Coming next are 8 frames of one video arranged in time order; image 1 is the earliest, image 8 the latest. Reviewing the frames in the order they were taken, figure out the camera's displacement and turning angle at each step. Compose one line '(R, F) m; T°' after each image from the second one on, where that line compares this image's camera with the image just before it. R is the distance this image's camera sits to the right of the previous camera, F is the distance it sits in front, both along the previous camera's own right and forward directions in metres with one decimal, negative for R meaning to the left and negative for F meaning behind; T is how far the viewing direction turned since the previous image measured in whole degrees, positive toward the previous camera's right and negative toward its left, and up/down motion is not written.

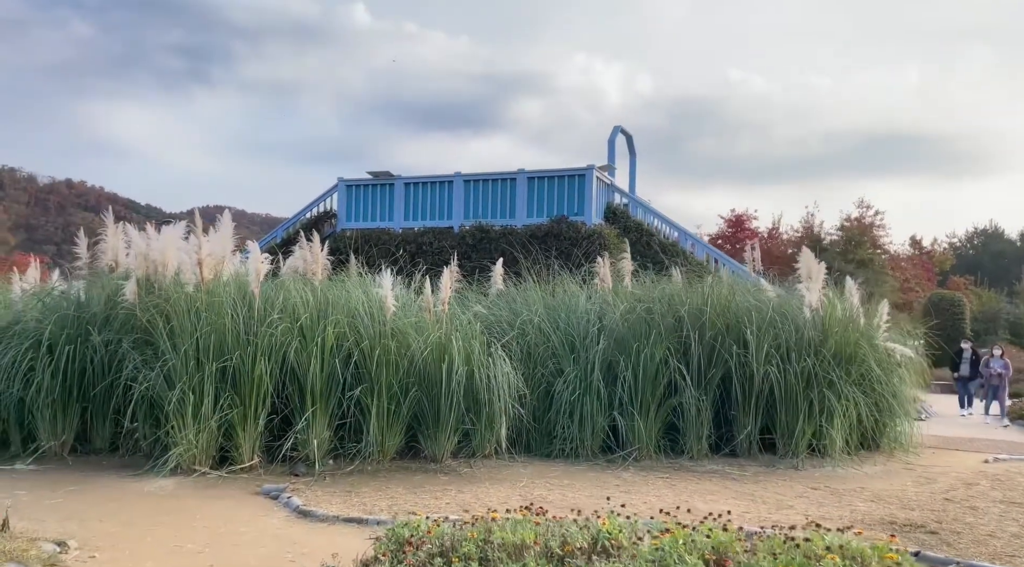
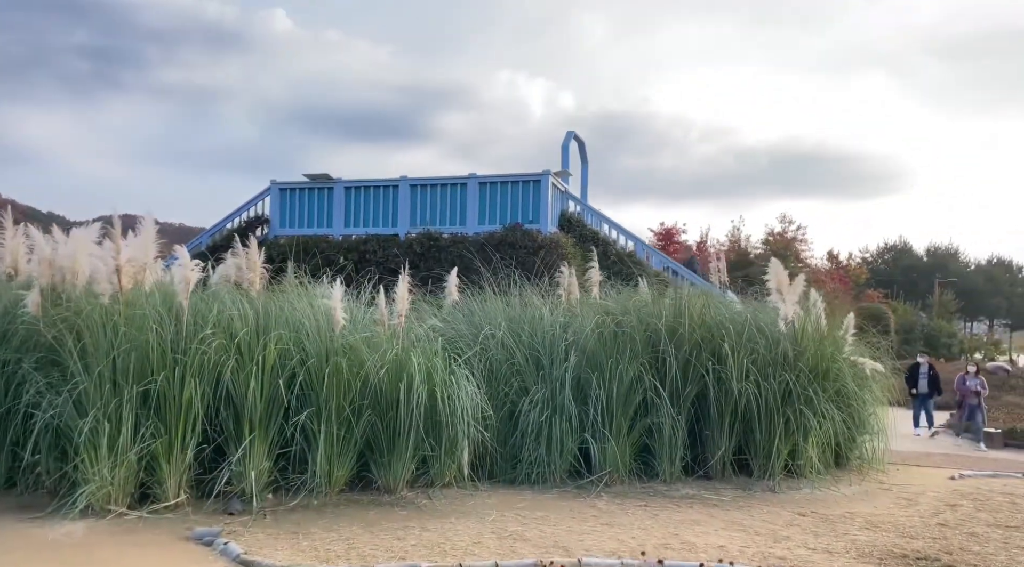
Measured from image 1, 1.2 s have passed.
(-0.3, +0.6) m; +5°
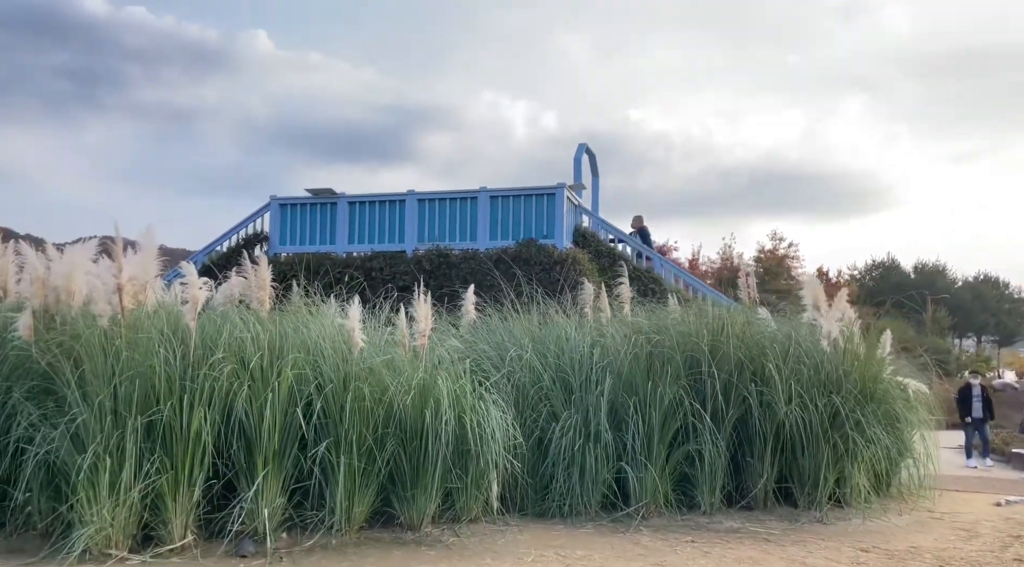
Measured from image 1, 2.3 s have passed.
(-0.3, +0.4) m; +1°
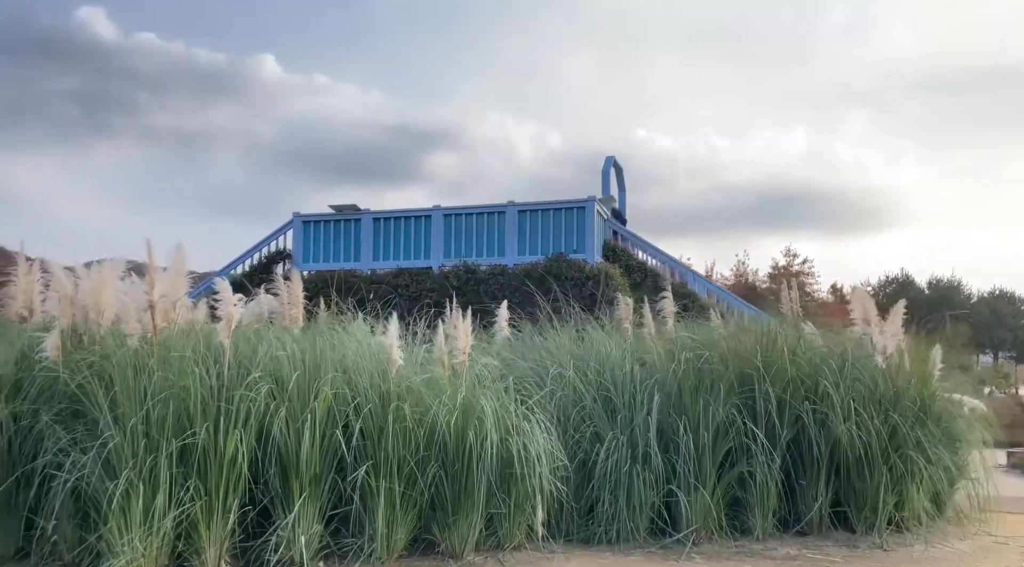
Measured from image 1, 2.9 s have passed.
(-0.2, +0.2) m; -1°
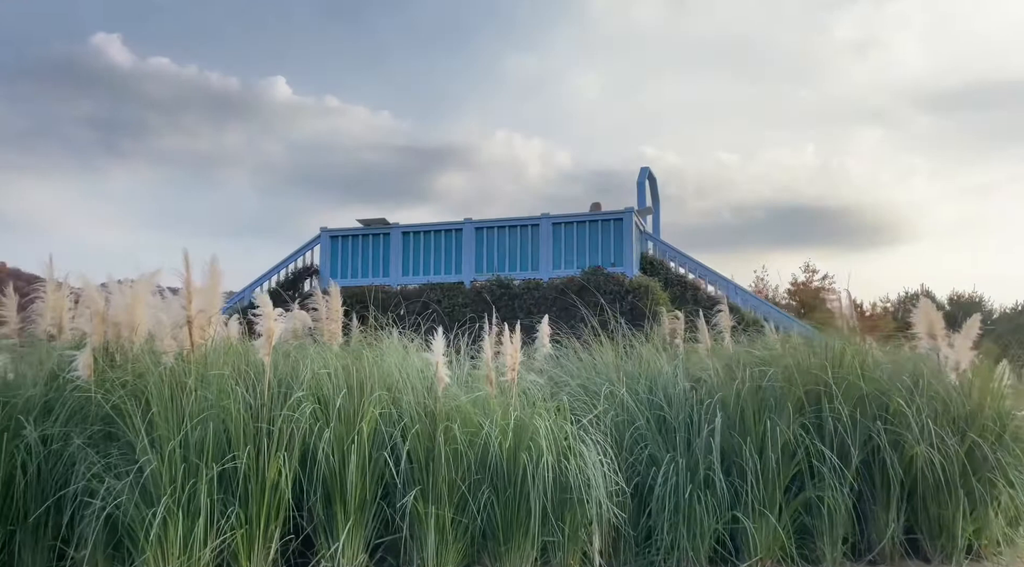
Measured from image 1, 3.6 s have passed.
(-0.3, +0.3) m; -1°
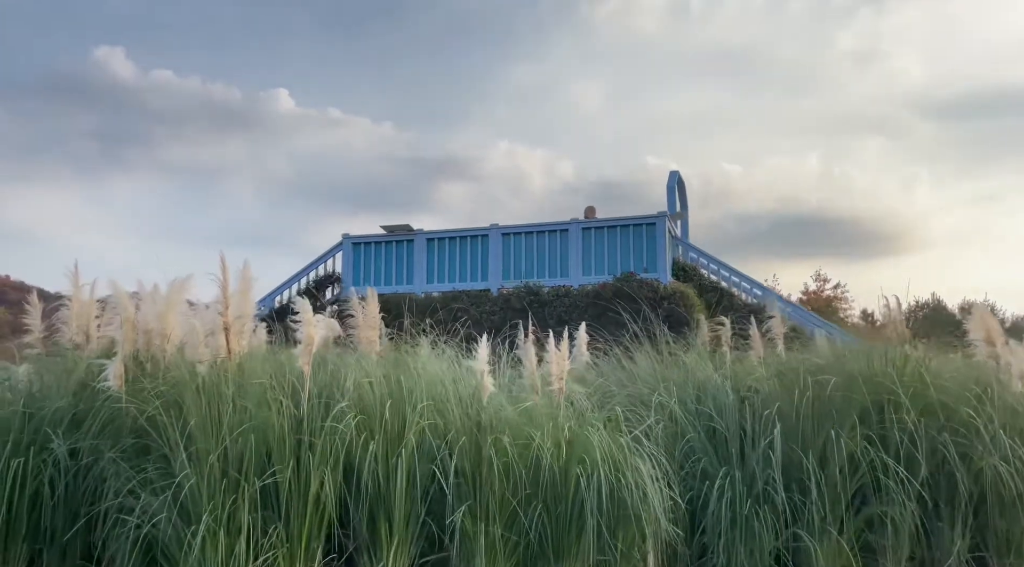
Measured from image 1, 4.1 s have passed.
(-0.3, +0.2) m; 0°
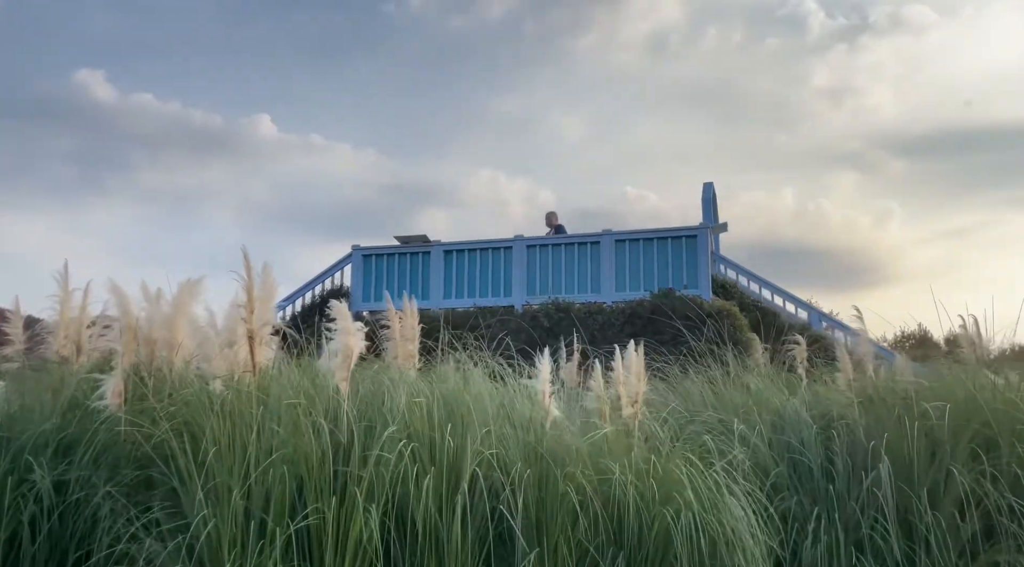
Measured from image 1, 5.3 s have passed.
(-0.4, +0.7) m; +1°
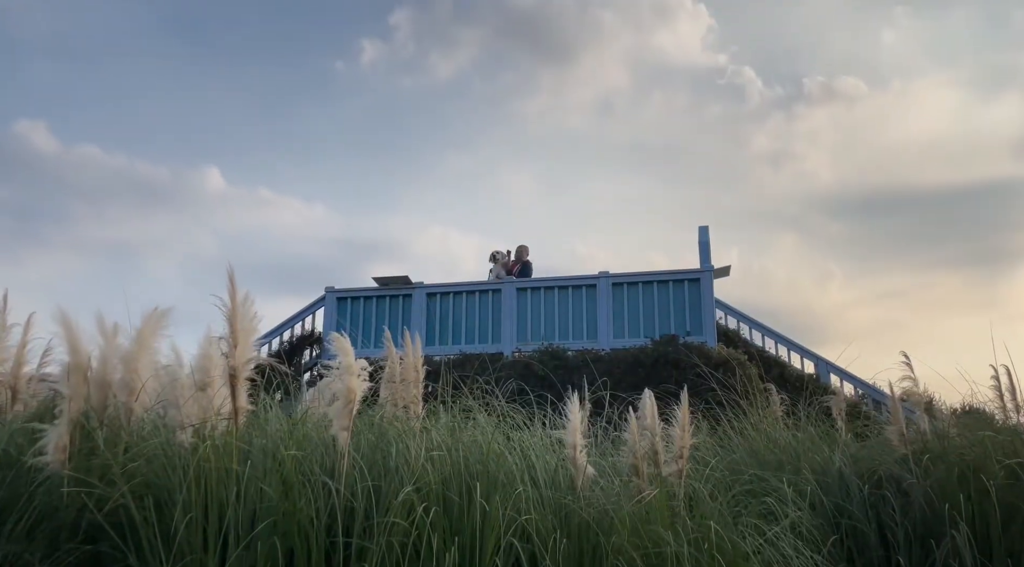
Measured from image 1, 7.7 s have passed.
(-0.3, +0.6) m; +3°
